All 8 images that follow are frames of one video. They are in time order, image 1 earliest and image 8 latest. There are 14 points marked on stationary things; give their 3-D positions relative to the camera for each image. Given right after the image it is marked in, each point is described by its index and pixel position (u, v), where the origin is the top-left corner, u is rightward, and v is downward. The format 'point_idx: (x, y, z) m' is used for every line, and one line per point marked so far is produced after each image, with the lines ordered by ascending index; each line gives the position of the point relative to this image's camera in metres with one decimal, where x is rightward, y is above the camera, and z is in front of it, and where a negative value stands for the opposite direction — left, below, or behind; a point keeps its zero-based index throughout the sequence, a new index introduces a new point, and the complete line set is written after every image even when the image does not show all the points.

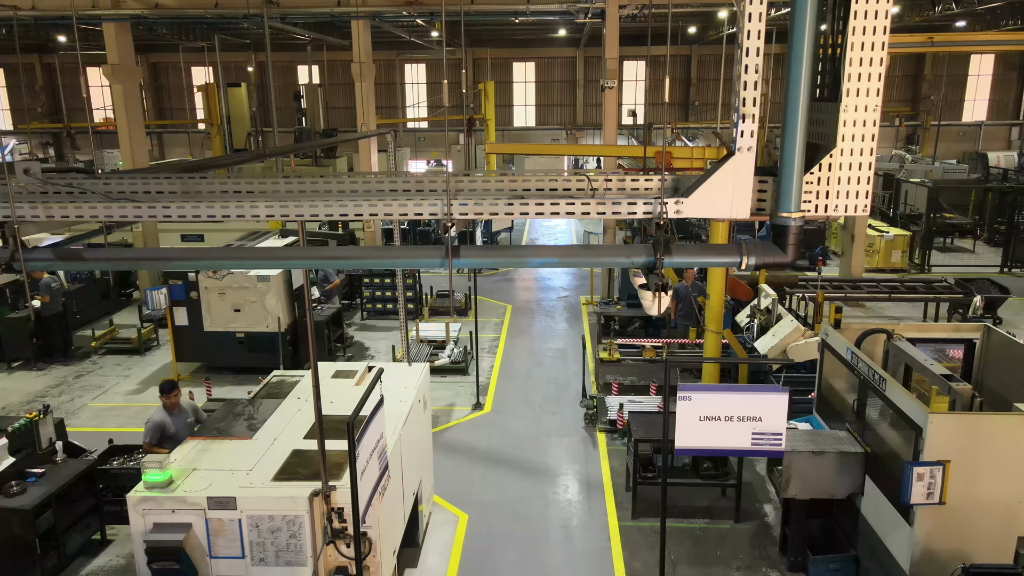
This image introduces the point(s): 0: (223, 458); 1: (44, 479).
0: (-2.2, -1.3, +4.7) m
1: (-4.4, -1.8, +5.9) m
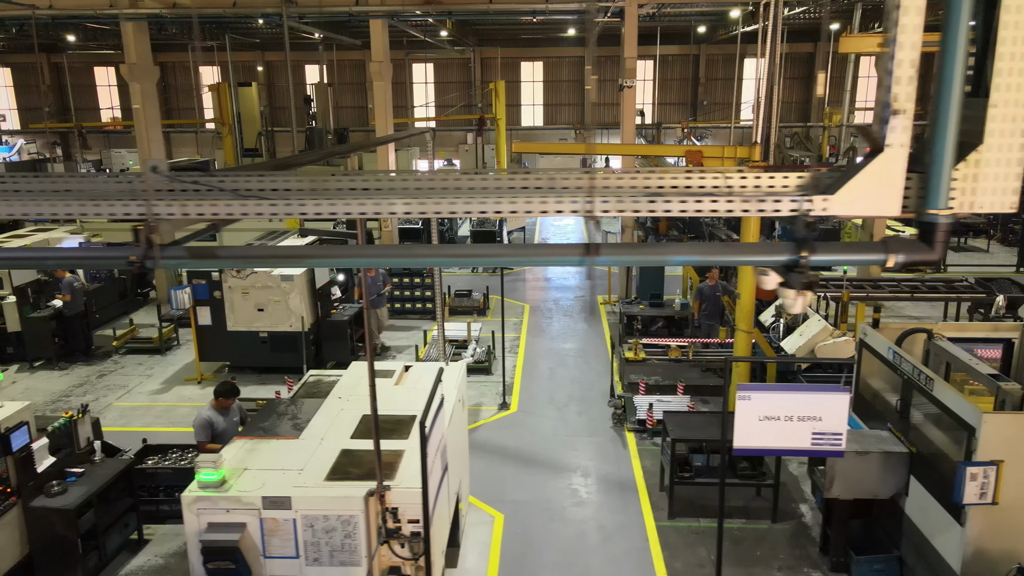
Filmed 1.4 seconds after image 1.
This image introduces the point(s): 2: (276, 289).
0: (-1.8, -1.3, +4.7) m
1: (-4.0, -1.8, +5.9) m
2: (-3.7, 0.0, +9.9) m
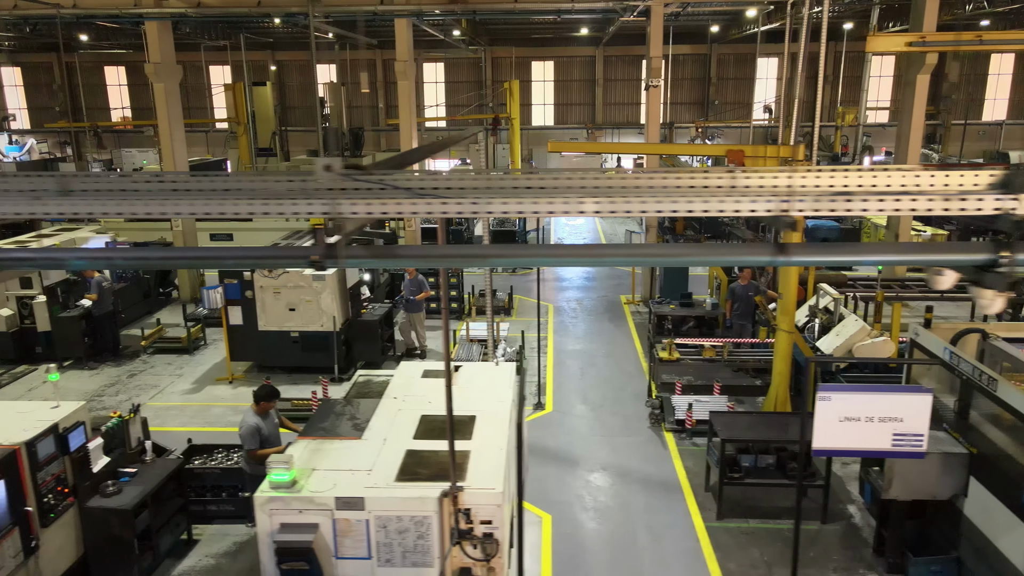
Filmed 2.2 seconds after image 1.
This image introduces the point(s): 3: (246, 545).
0: (-1.3, -1.3, +4.7) m
1: (-3.5, -1.8, +5.8) m
2: (-3.2, 0.0, +9.9) m
3: (-2.7, -2.6, +6.4) m
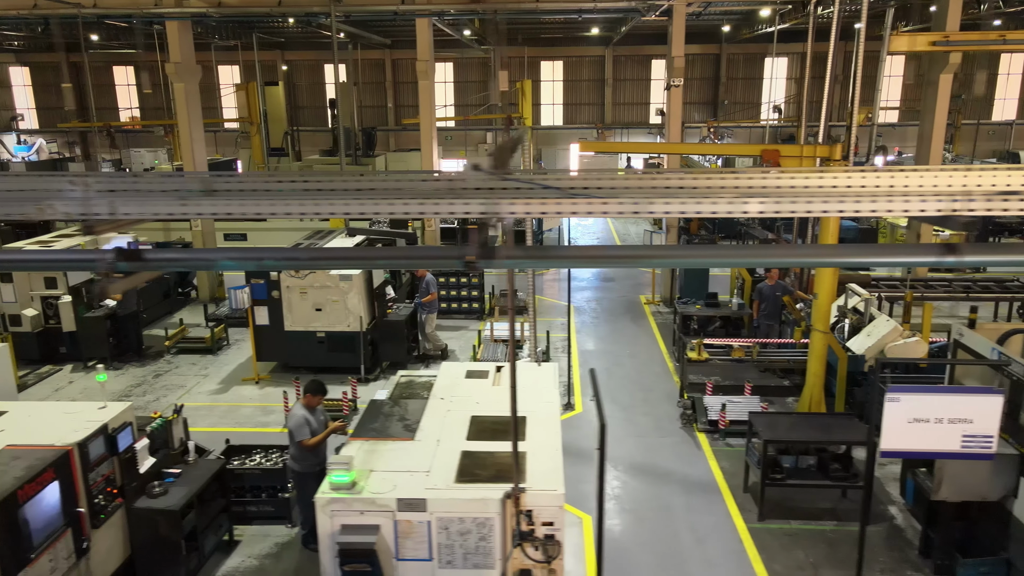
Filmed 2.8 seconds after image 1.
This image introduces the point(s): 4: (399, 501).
0: (-0.9, -1.3, +4.7) m
1: (-3.1, -1.8, +5.8) m
2: (-2.8, 0.0, +9.8) m
3: (-2.3, -2.6, +6.4) m
4: (-0.8, -1.4, +4.2) m
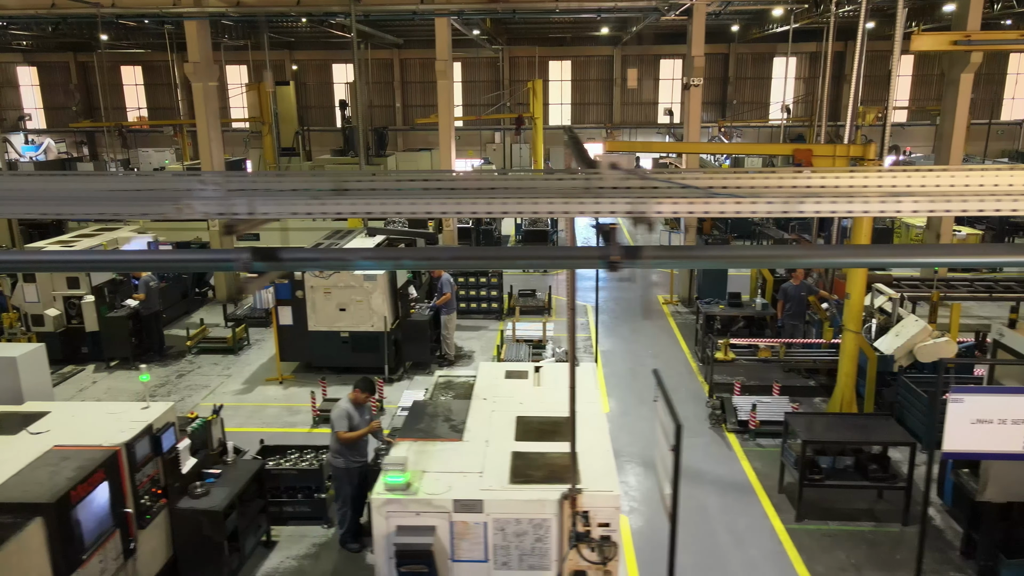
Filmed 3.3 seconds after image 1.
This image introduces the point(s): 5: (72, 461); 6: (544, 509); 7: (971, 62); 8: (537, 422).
0: (-0.5, -1.3, +4.7) m
1: (-2.7, -1.8, +5.8) m
2: (-2.4, 0.0, +9.8) m
3: (-1.9, -2.6, +6.4) m
4: (-0.4, -1.4, +4.2) m
5: (-3.3, -1.3, +4.7) m
6: (+0.2, -1.5, +4.2) m
7: (+9.1, +4.5, +12.5) m
8: (+0.2, -1.1, +5.2) m
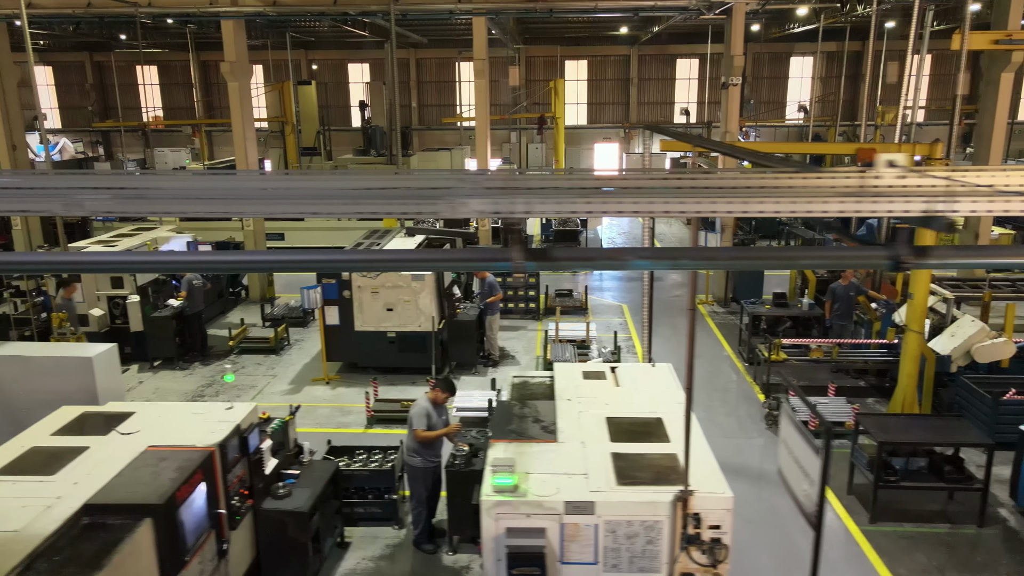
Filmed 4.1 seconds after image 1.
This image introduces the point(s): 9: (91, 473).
0: (+0.3, -1.3, +4.6) m
1: (-1.9, -1.8, +5.8) m
2: (-1.6, 0.0, +9.8) m
3: (-1.1, -2.6, +6.4) m
4: (+0.4, -1.4, +4.2) m
5: (-2.5, -1.3, +4.7) m
6: (+1.0, -1.5, +4.2) m
7: (+9.9, +4.5, +12.4) m
8: (+1.0, -1.1, +5.2) m
9: (-3.0, -1.3, +4.5) m
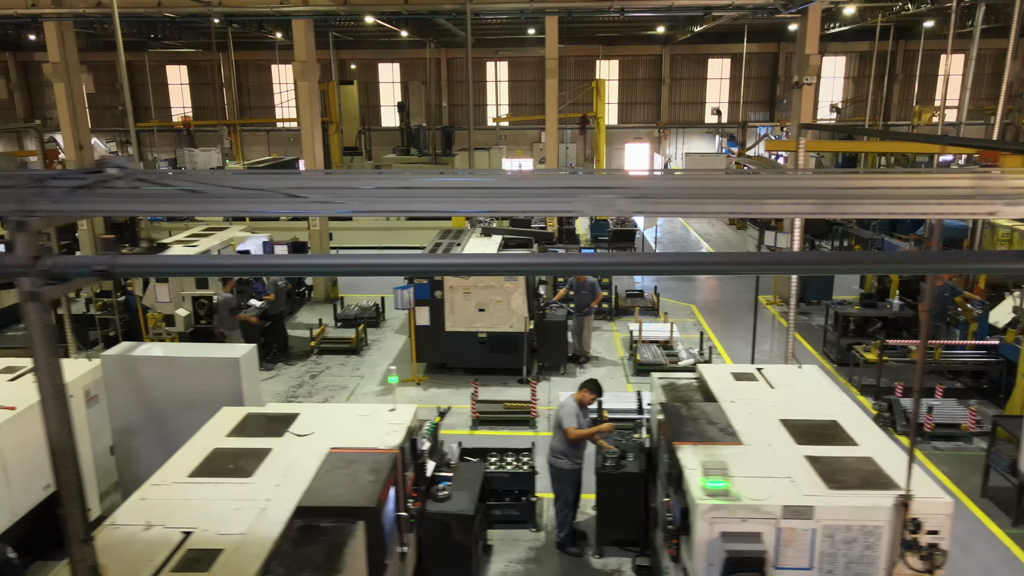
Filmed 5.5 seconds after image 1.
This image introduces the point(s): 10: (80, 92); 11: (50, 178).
0: (+1.7, -1.3, +4.6) m
1: (-0.5, -1.8, +5.7) m
2: (-0.2, 0.0, +9.8) m
3: (+0.3, -2.6, +6.3) m
4: (+1.8, -1.4, +4.1) m
5: (-1.1, -1.3, +4.6) m
6: (+2.4, -1.5, +4.1) m
7: (+11.4, +4.5, +12.3) m
8: (+2.4, -1.1, +5.1) m
9: (-1.6, -1.3, +4.5) m
10: (-9.6, +4.4, +14.0) m
11: (-2.3, +0.5, +3.2) m
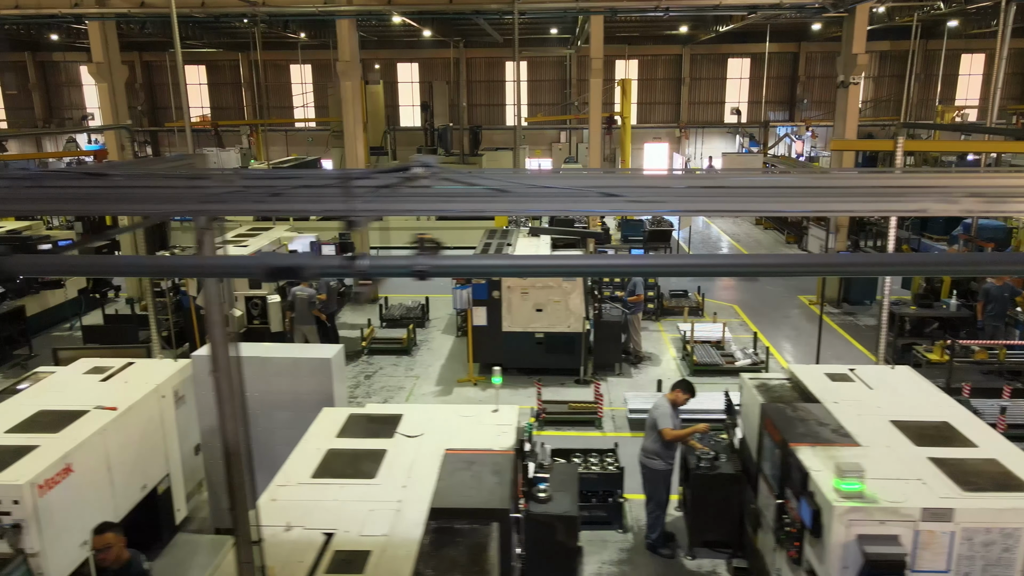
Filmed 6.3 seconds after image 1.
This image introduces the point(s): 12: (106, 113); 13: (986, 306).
0: (+2.6, -1.3, +4.6) m
1: (+0.4, -1.8, +5.7) m
2: (+0.7, 0.0, +9.7) m
3: (+1.2, -2.6, +6.3) m
4: (+2.7, -1.5, +4.1) m
5: (-0.2, -1.3, +4.6) m
6: (+3.3, -1.5, +4.1) m
7: (+12.3, +4.5, +12.3) m
8: (+3.3, -1.1, +5.1) m
9: (-0.7, -1.3, +4.5) m
10: (-8.7, +4.4, +14.0) m
11: (-1.4, +0.5, +3.1) m
12: (-8.9, +3.8, +13.8) m
13: (+7.5, -0.3, +10.0) m
